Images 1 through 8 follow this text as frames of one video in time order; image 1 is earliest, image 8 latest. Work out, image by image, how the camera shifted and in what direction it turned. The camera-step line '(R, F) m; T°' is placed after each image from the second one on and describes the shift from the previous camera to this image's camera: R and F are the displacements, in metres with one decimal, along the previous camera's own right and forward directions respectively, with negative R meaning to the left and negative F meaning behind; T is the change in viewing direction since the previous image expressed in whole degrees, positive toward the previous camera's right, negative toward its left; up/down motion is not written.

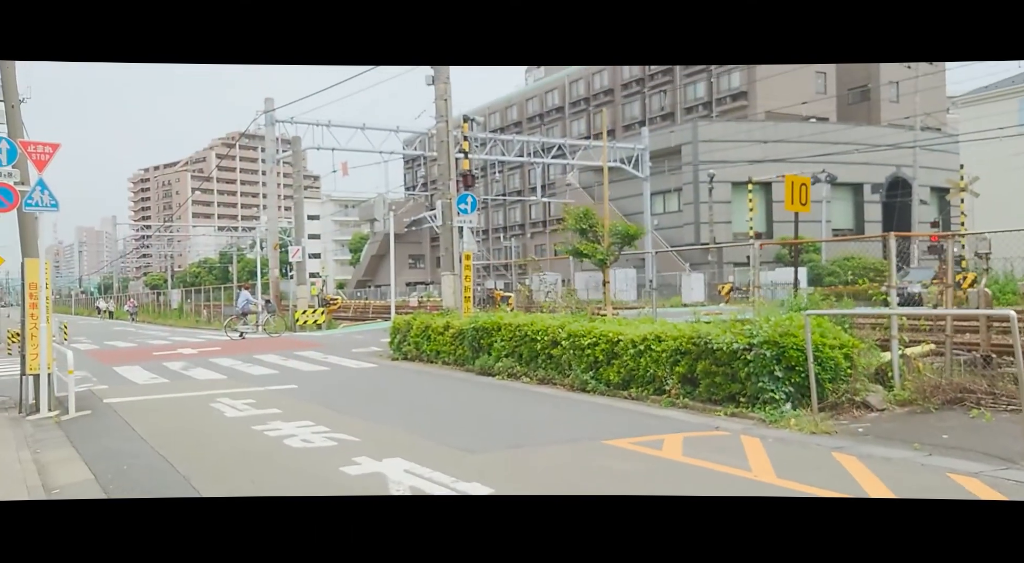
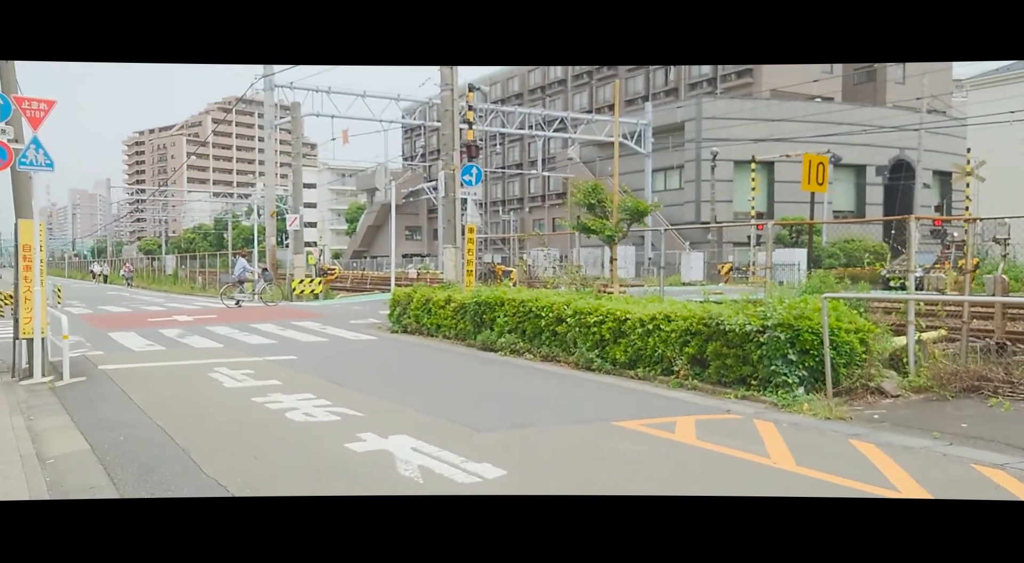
(-0.1, +0.2) m; 0°
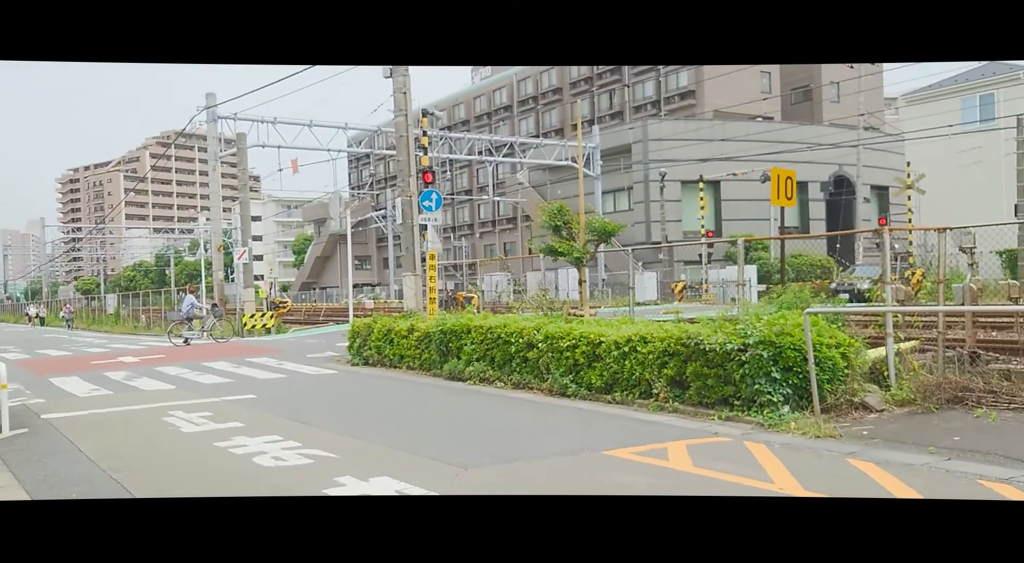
(-0.2, +0.3) m; +4°
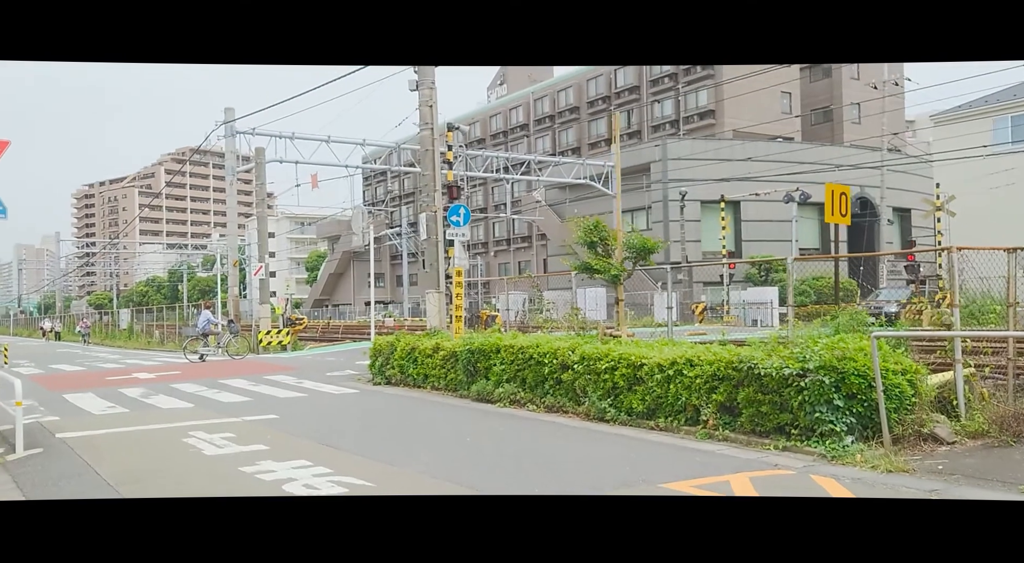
(-0.3, +0.4) m; -1°
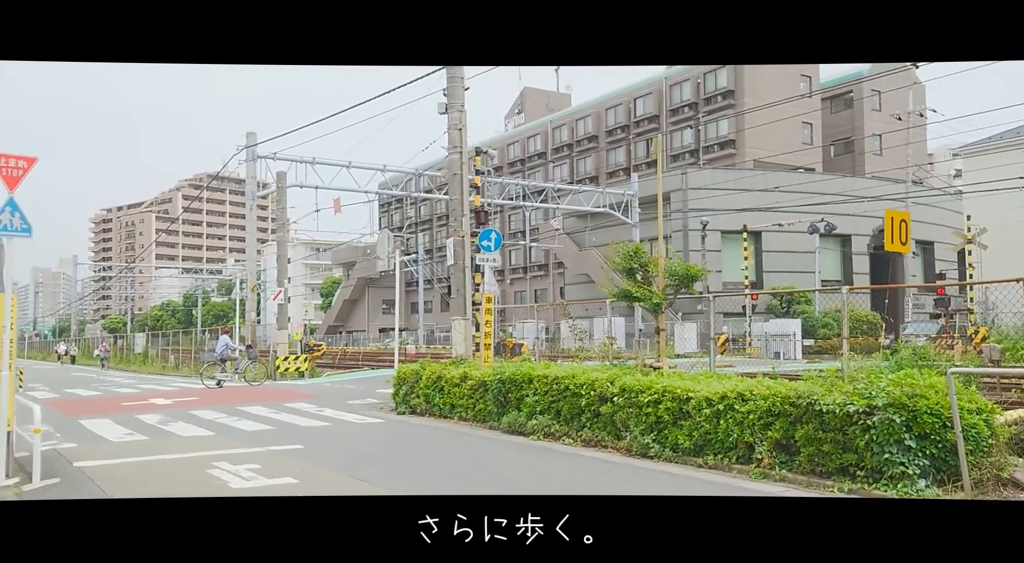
(-0.3, +0.3) m; -1°
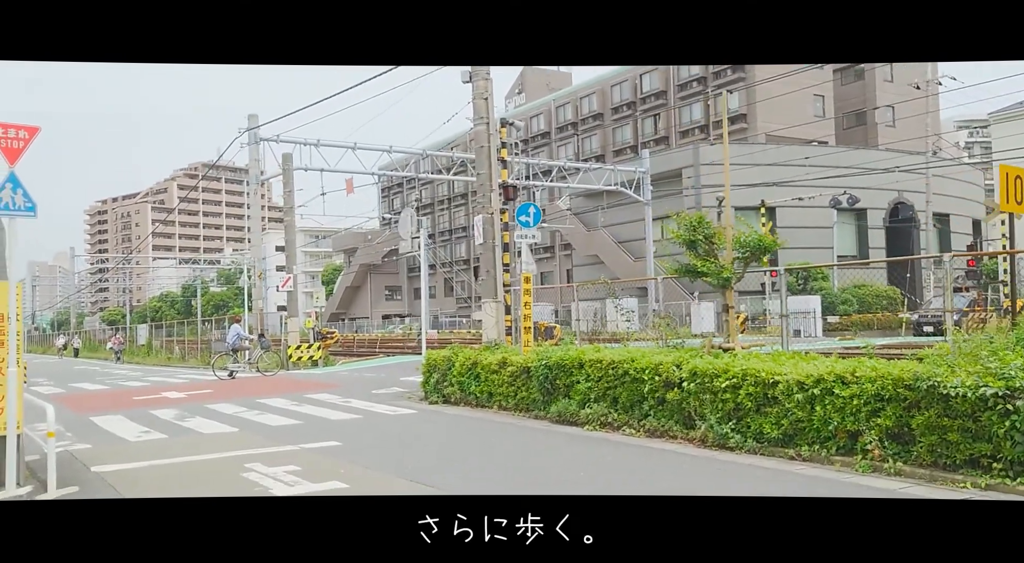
(-0.5, +0.8) m; 0°
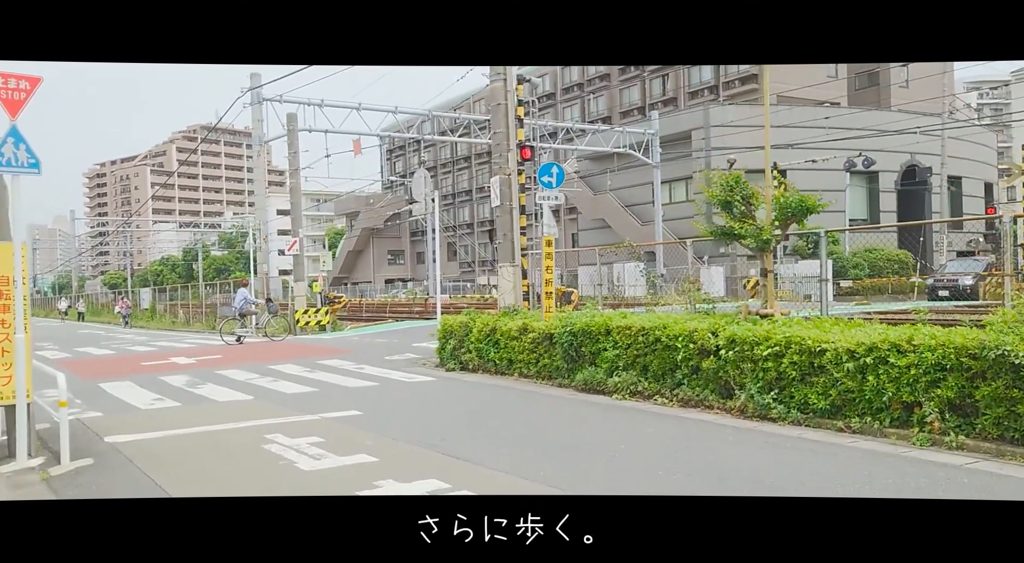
(-0.3, +0.4) m; 0°
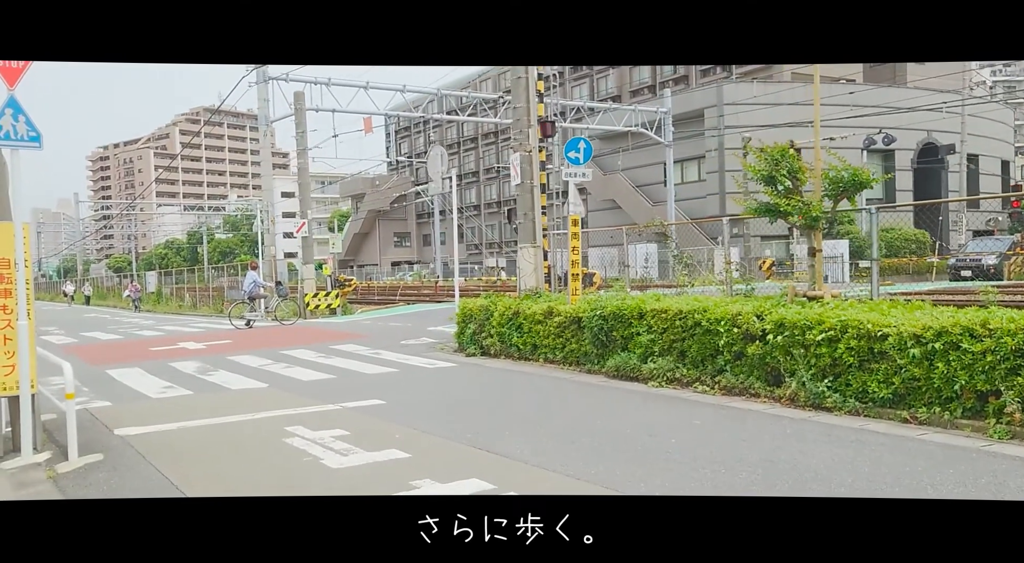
(-0.2, +0.4) m; 0°
